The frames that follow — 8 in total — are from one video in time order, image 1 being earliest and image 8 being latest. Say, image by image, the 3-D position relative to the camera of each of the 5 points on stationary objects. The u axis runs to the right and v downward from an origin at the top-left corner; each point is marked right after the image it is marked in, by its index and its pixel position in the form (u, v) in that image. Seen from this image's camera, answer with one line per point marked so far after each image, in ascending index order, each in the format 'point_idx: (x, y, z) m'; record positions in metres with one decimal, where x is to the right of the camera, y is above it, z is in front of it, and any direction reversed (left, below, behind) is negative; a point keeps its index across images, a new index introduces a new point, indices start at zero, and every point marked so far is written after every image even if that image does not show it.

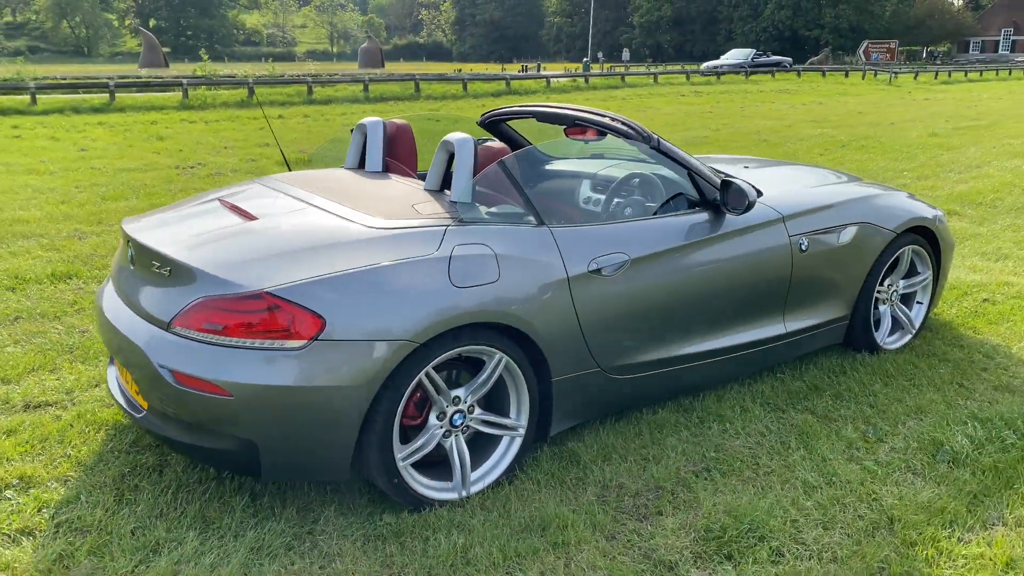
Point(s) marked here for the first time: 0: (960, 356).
0: (+2.0, -0.3, +3.8) m
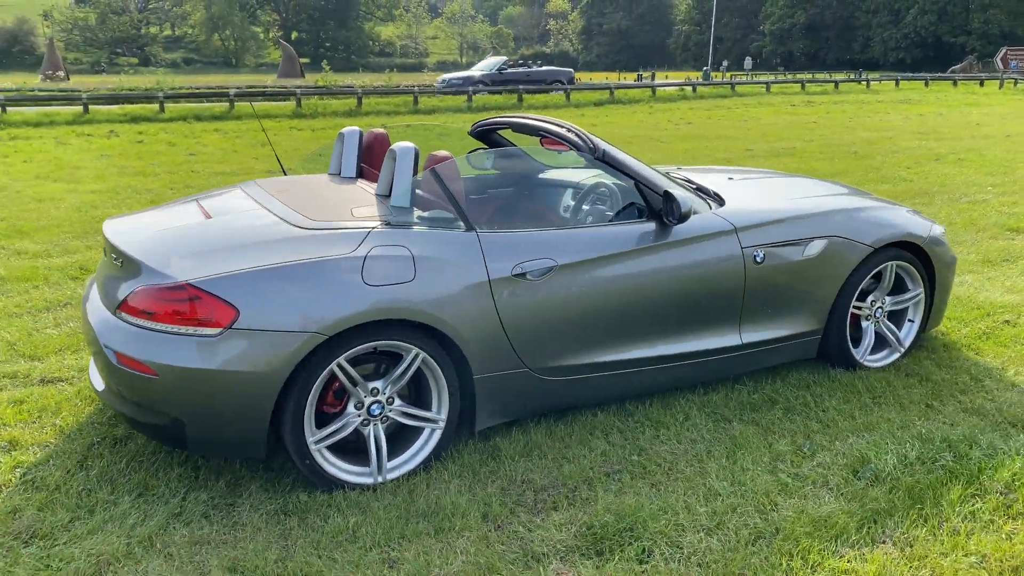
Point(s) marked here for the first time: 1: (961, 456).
0: (+1.9, -0.4, +3.7) m
1: (+1.5, -0.6, +2.9) m
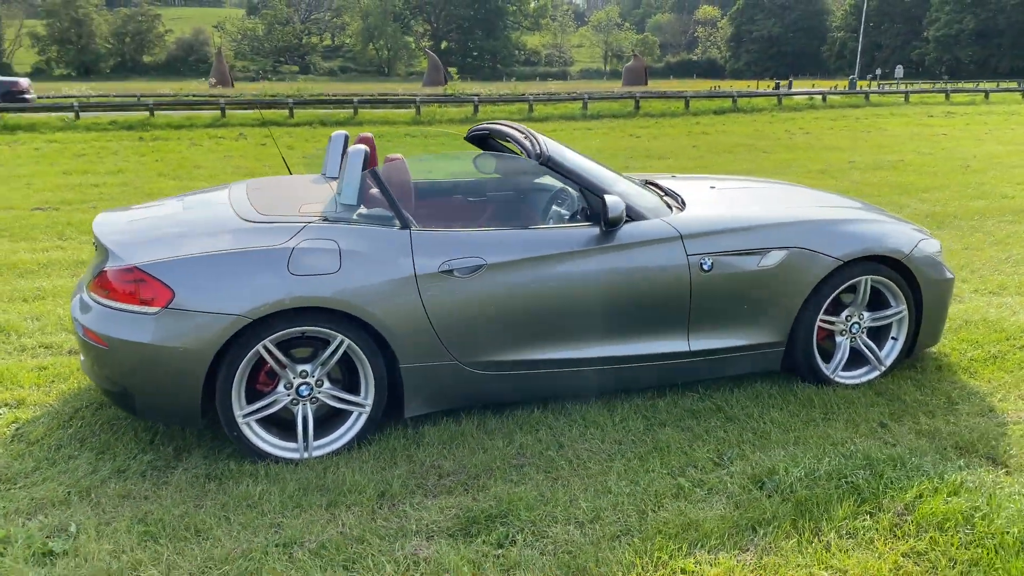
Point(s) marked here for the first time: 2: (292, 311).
0: (+1.7, -0.5, +3.5) m
1: (+1.2, -0.6, +2.8) m
2: (-0.8, -0.1, +2.9) m
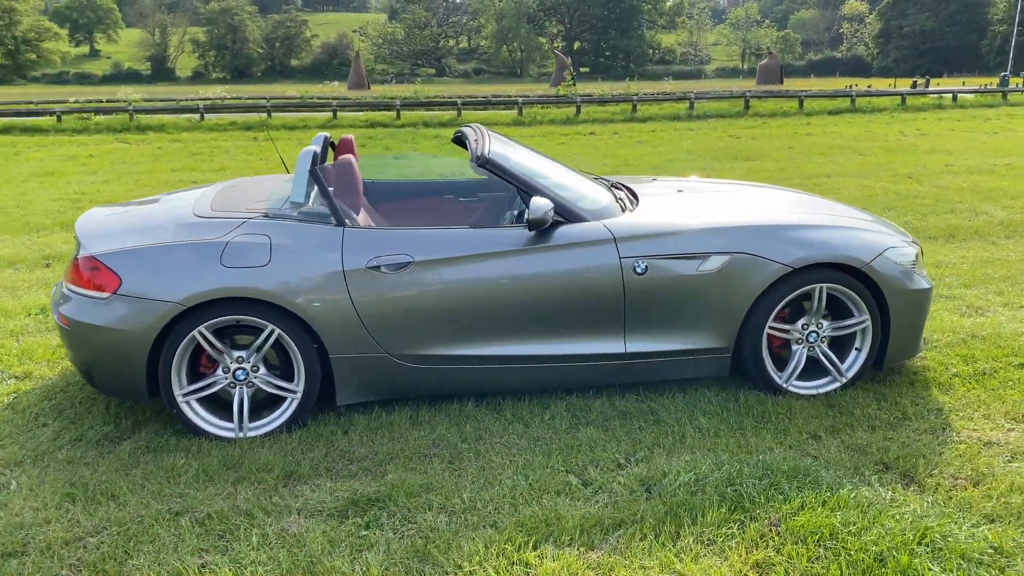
0: (+1.4, -0.5, +3.4) m
1: (+0.8, -0.6, +2.7) m
2: (-1.1, 0.0, +3.2) m
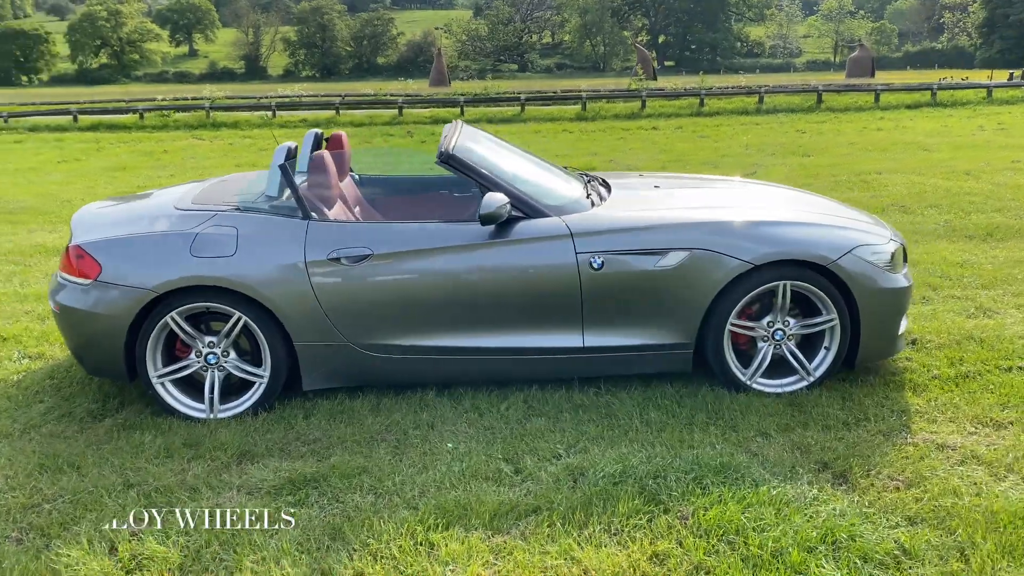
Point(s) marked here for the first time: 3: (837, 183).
0: (+1.3, -0.5, +3.4) m
1: (+0.6, -0.6, +2.7) m
2: (-1.3, 0.0, +3.4) m
3: (+3.6, +1.2, +9.4) m
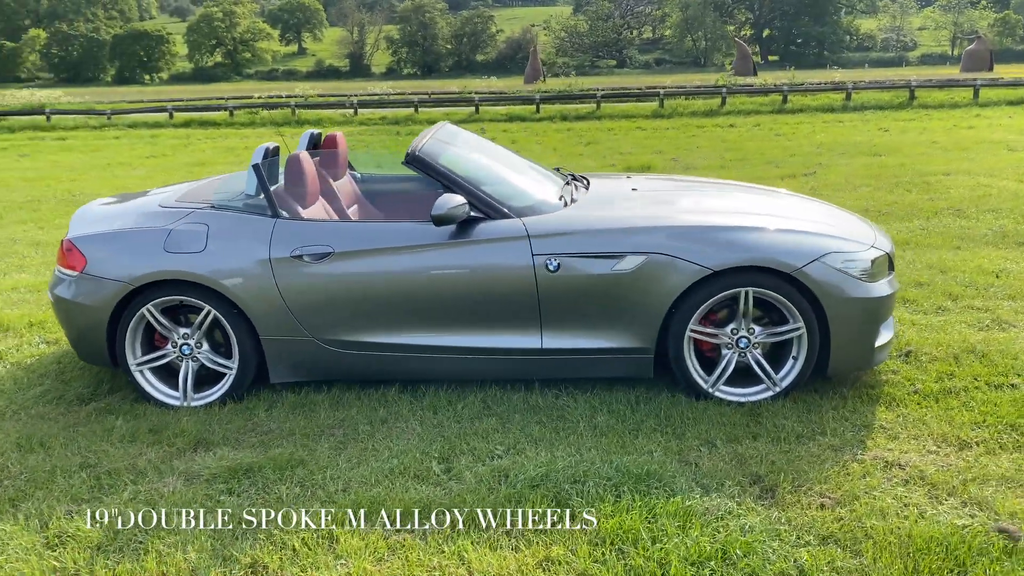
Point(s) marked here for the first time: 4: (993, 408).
0: (+1.1, -0.5, +3.3) m
1: (+0.3, -0.6, +2.7) m
2: (-1.4, 0.0, +3.5) m
3: (+4.1, +1.1, +9.0) m
4: (+1.9, -0.5, +3.3) m
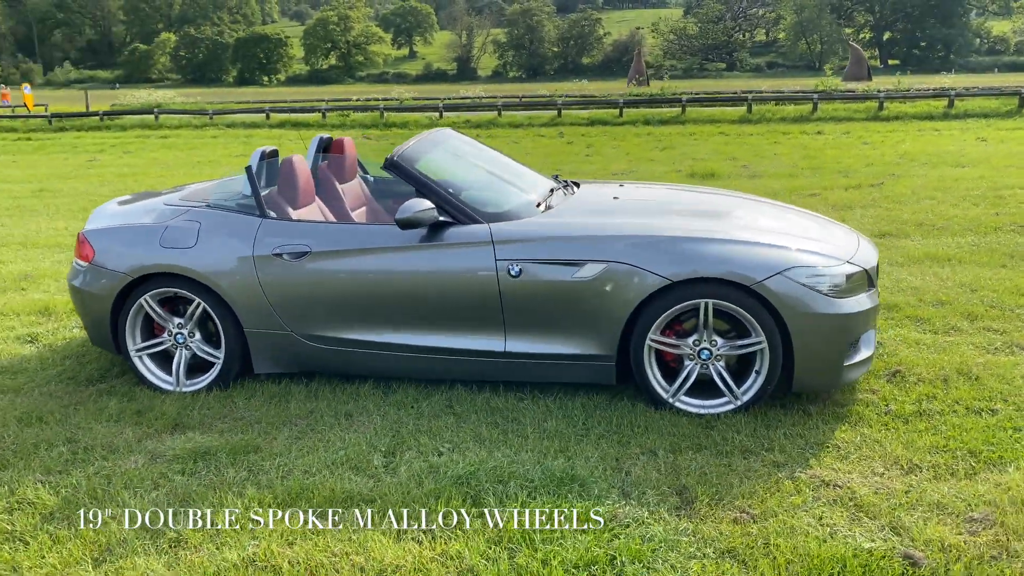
0: (+0.9, -0.6, +3.2) m
1: (0.0, -0.7, +2.8) m
2: (-1.6, +0.1, +3.8) m
3: (+4.6, +0.9, +8.6) m
4: (+1.7, -0.5, +3.2) m
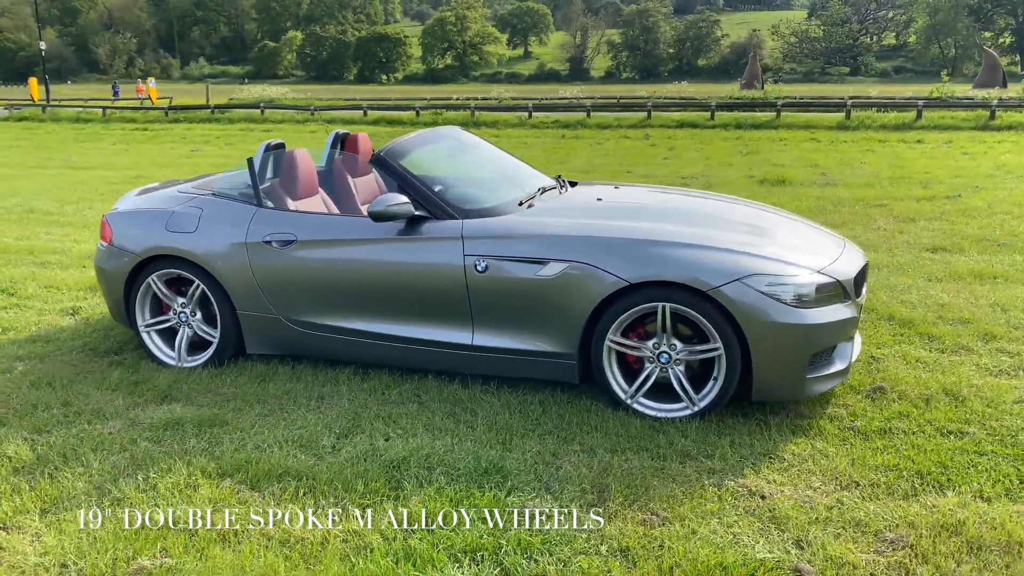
0: (+0.6, -0.6, +3.2) m
1: (-0.2, -0.6, +2.9) m
2: (-1.6, +0.1, +4.1) m
3: (+5.1, +0.7, +8.1) m
4: (+1.5, -0.6, +3.1) m
